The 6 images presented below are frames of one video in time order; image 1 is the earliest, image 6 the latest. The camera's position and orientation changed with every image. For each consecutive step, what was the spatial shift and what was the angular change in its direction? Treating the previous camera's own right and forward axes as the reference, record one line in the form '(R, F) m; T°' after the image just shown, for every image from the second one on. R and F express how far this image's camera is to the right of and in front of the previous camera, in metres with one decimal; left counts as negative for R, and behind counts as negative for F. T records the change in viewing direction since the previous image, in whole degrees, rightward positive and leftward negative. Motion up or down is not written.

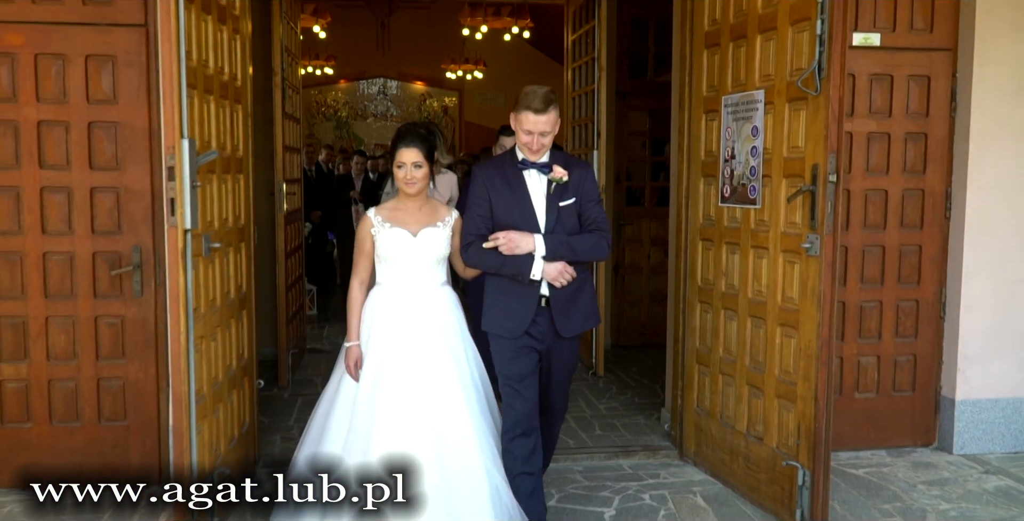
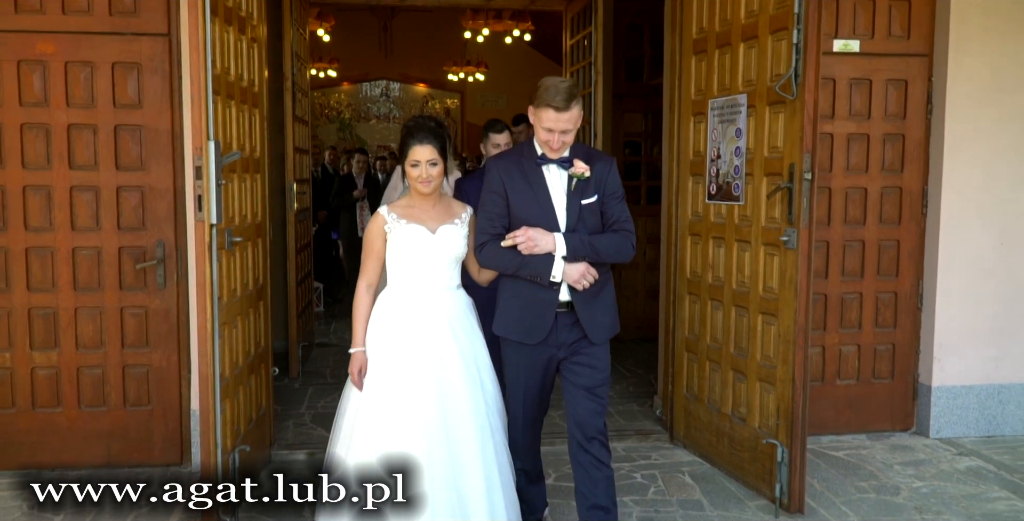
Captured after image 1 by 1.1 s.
(0.0, -0.3) m; 0°
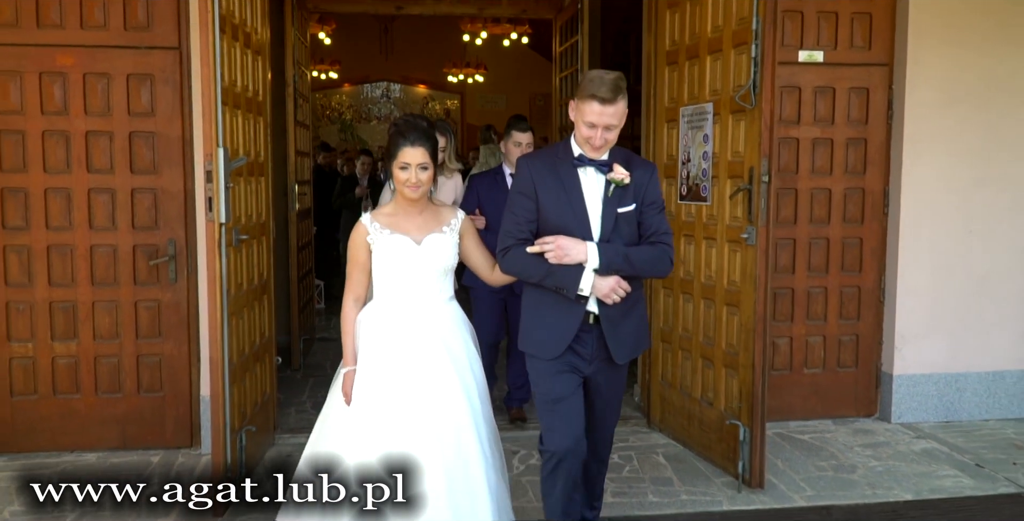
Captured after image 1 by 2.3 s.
(+0.1, -0.3) m; 0°
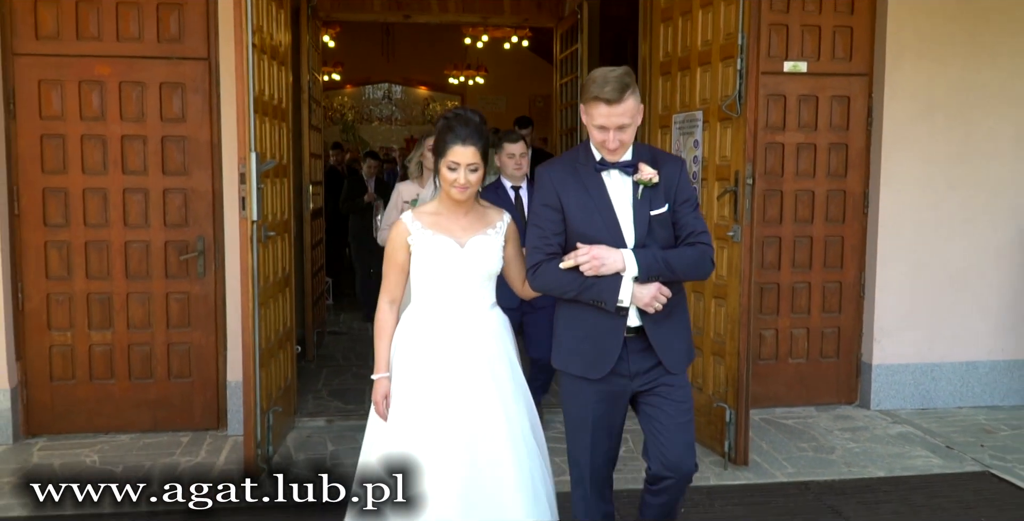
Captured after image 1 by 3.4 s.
(0.0, -0.3) m; 0°
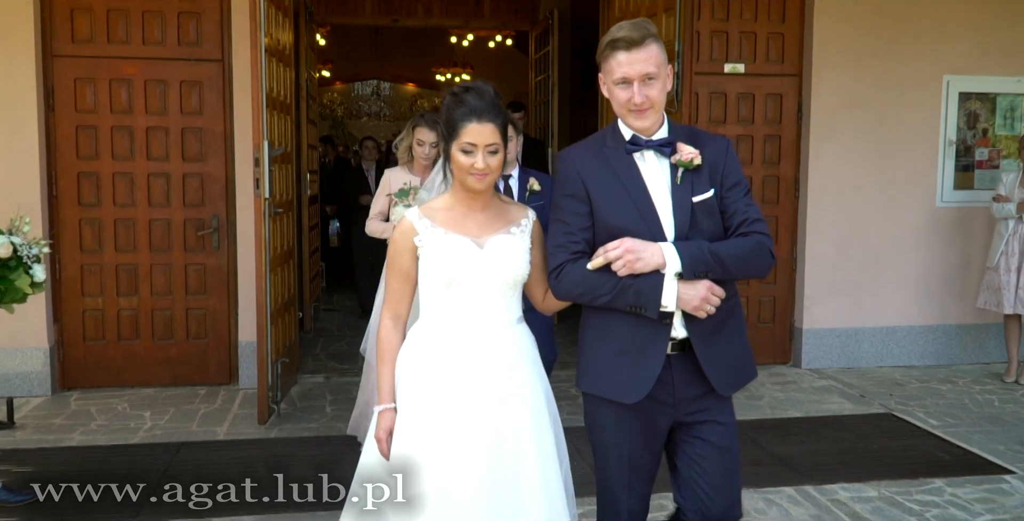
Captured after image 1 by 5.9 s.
(+0.1, -0.7) m; +1°
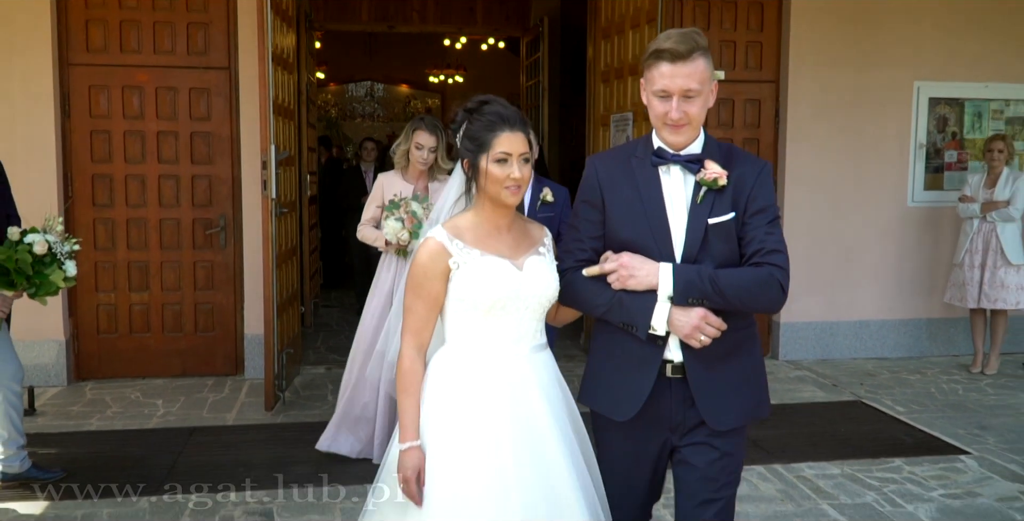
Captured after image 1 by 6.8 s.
(0.0, -0.3) m; 0°
